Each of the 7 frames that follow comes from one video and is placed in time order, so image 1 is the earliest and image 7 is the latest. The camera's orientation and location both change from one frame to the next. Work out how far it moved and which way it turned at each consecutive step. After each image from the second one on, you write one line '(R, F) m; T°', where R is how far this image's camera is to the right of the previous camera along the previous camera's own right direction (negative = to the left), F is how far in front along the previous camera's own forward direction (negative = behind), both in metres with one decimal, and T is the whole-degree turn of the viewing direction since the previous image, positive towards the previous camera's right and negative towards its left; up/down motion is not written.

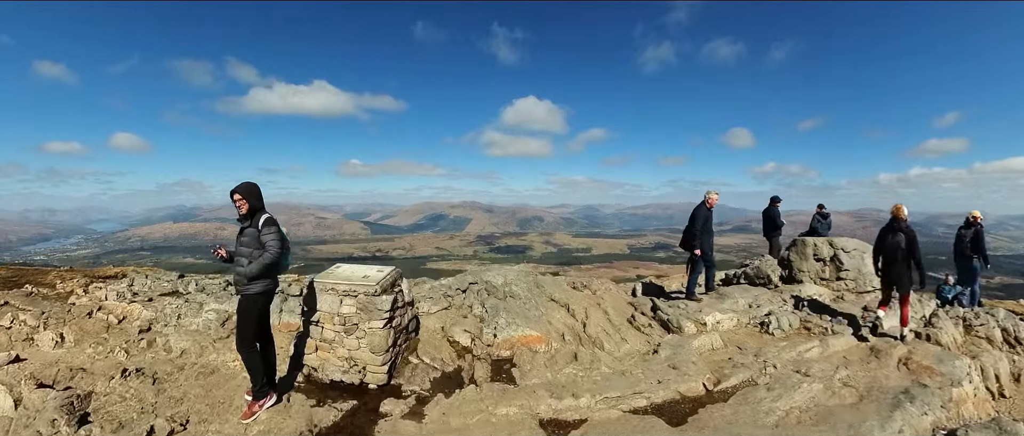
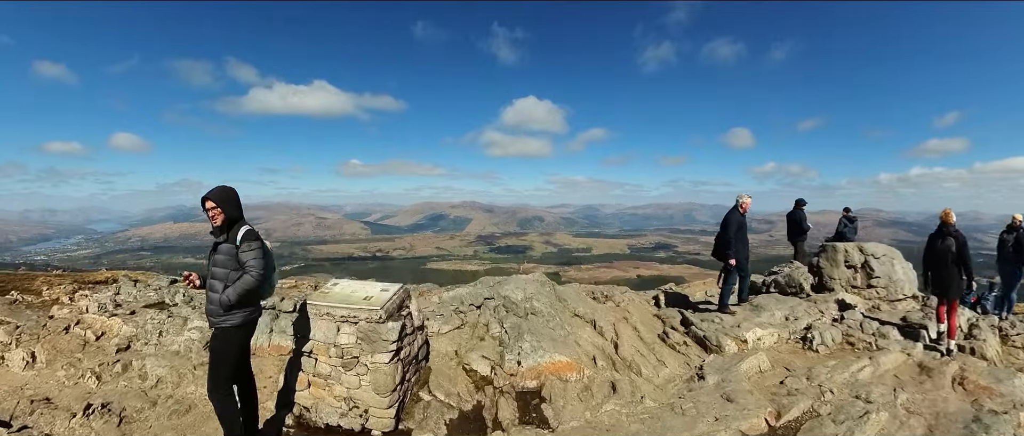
(-0.1, +0.4) m; 0°
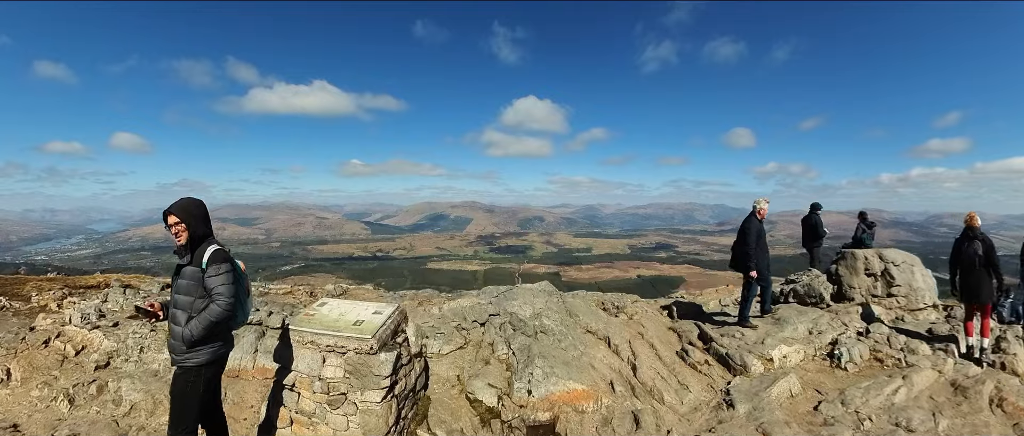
(0.0, +0.3) m; 0°
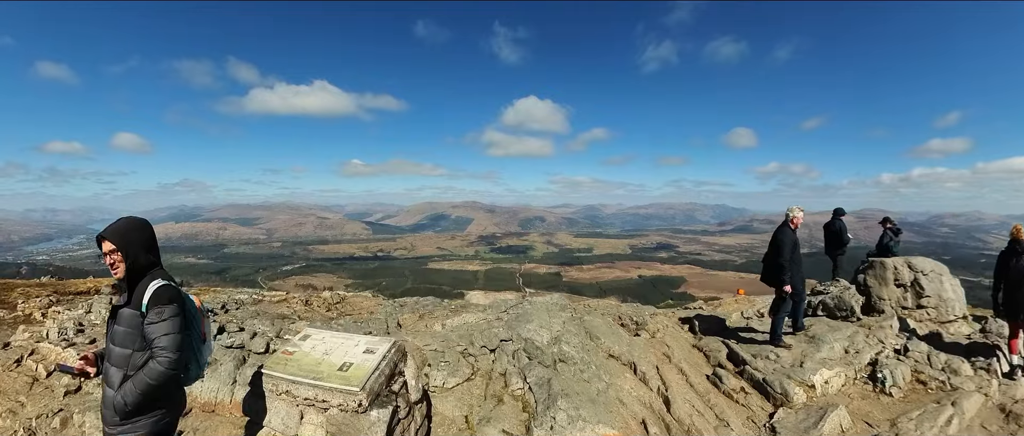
(-0.1, +0.3) m; 0°
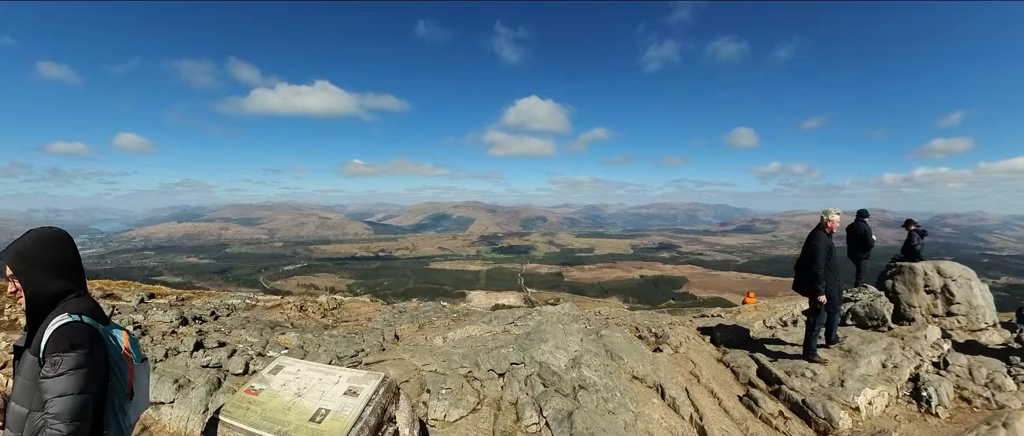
(-0.1, +0.3) m; 0°
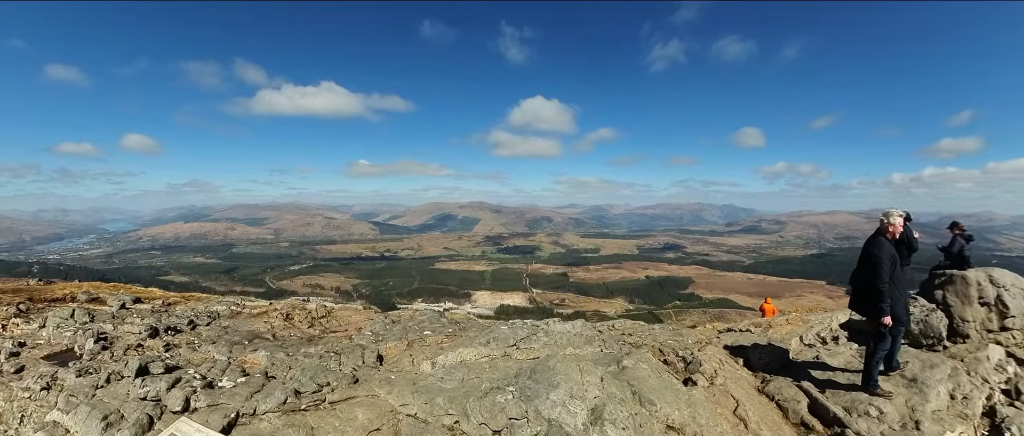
(-0.5, 0.0) m; -1°
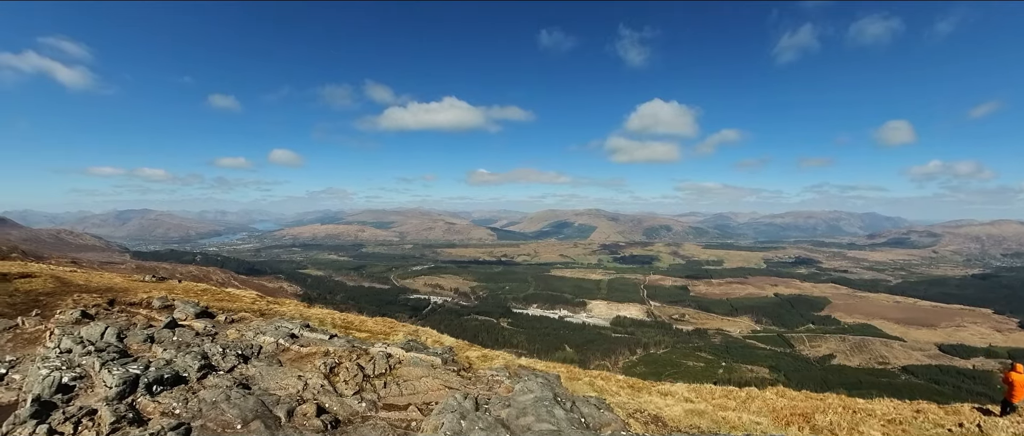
(-11.4, -1.4) m; -12°
